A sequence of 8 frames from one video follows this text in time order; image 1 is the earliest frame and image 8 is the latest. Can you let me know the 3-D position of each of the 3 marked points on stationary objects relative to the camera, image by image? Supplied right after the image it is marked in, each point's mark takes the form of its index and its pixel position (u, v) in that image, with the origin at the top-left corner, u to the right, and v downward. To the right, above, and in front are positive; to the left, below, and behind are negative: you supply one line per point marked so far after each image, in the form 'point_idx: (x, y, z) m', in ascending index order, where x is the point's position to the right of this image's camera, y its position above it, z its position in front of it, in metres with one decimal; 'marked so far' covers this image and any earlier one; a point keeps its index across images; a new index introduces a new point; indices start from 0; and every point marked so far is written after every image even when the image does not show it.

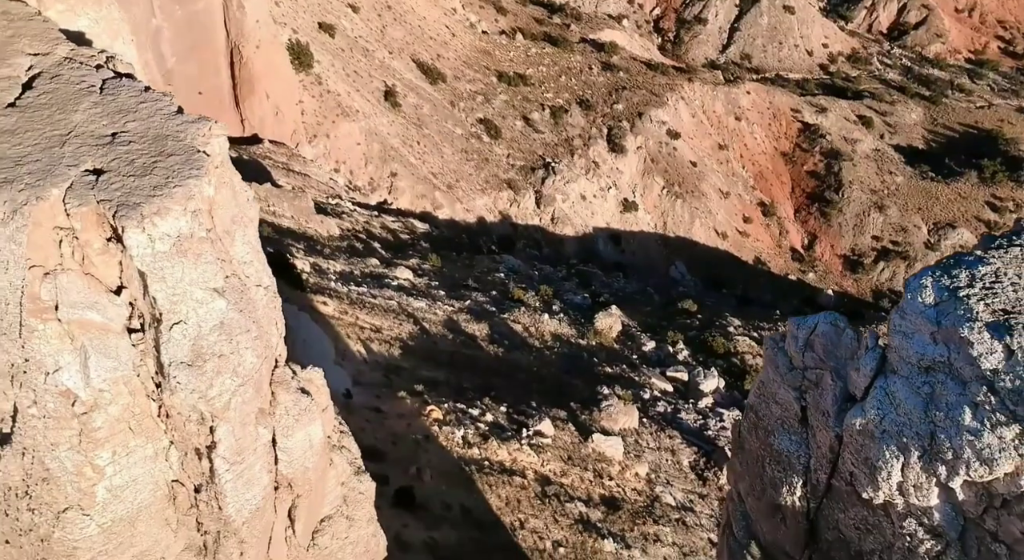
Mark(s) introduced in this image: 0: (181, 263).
0: (-1.7, +0.1, +6.7) m
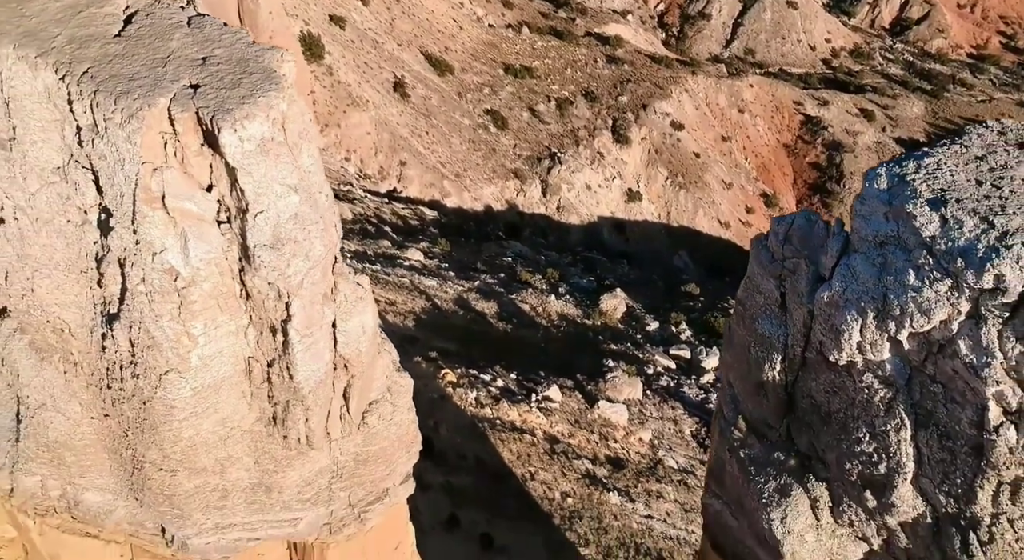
0: (-1.6, +0.8, +8.0) m
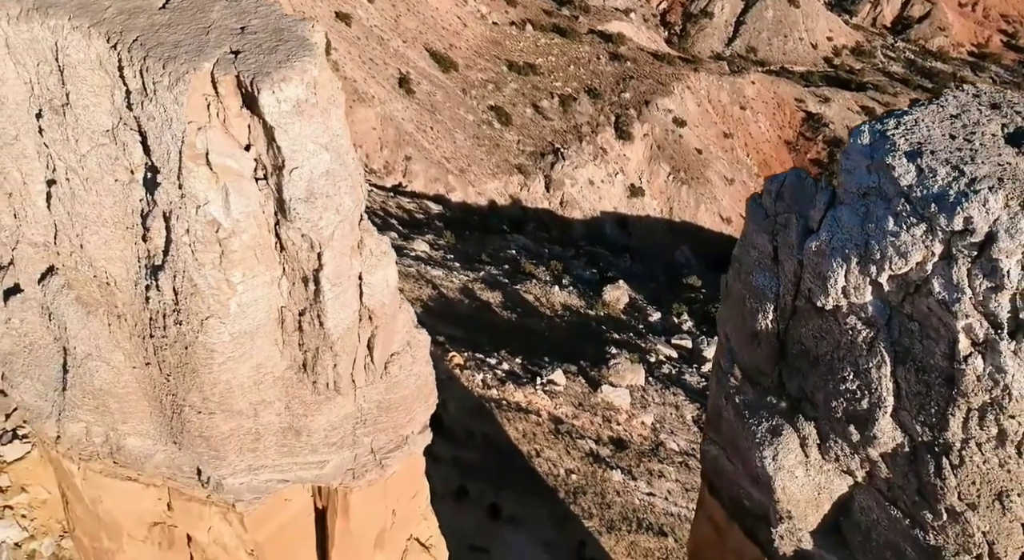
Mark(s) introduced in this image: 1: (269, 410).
0: (-1.5, +1.1, +8.7) m
1: (-1.9, -1.0, +10.0) m
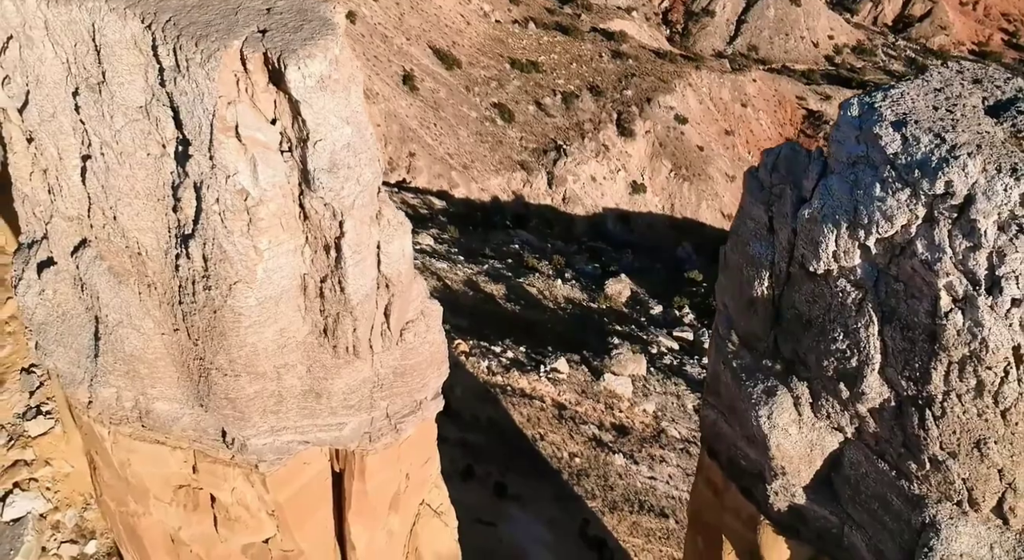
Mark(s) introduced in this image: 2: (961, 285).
0: (-1.4, +1.4, +9.3) m
1: (-1.9, -0.8, +10.6) m
2: (+3.0, 0.0, +8.3) m
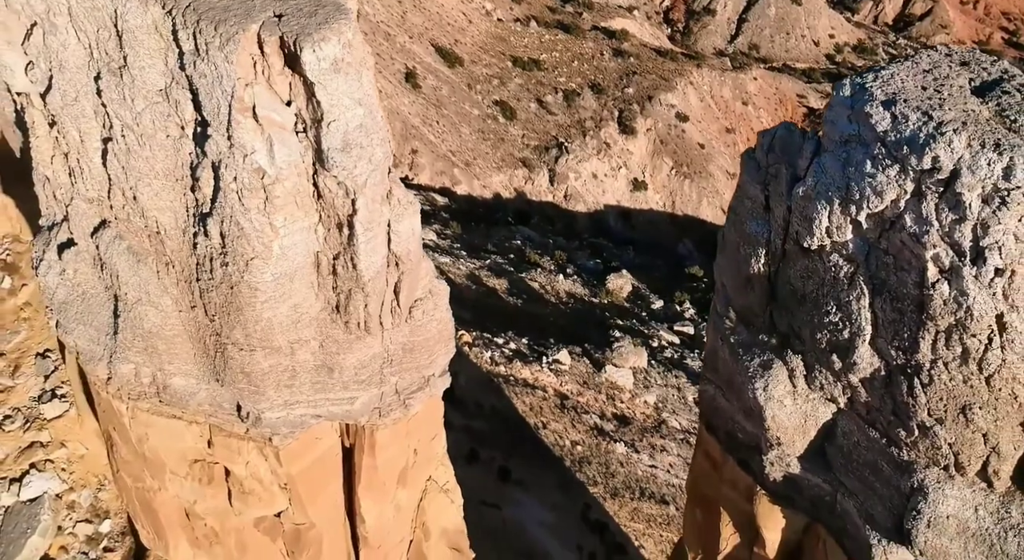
0: (-1.3, +1.6, +9.7) m
1: (-1.8, -0.6, +10.9) m
2: (+3.0, +0.2, +8.7) m
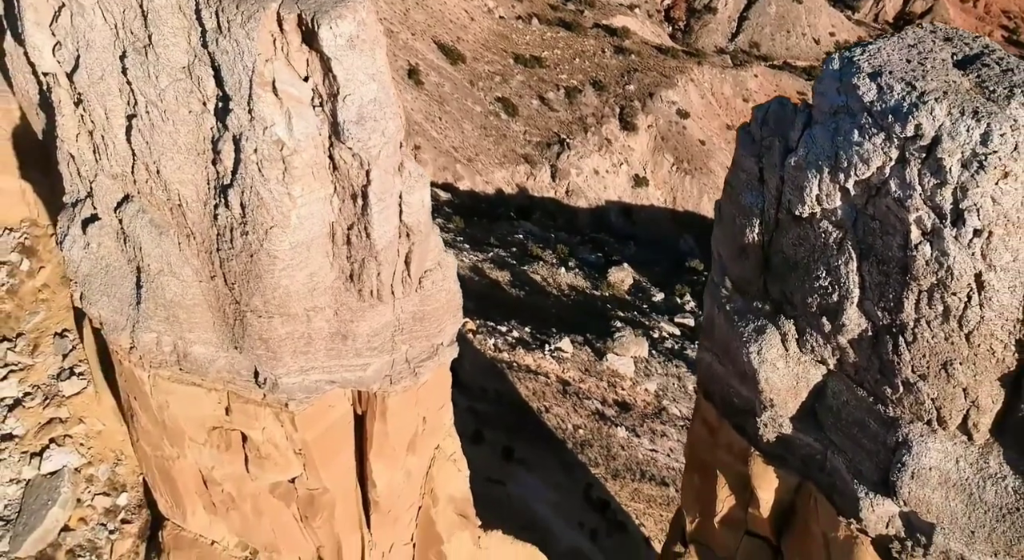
0: (-1.3, +1.8, +10.2) m
1: (-1.8, -0.3, +11.5) m
2: (+3.1, +0.4, +9.2) m
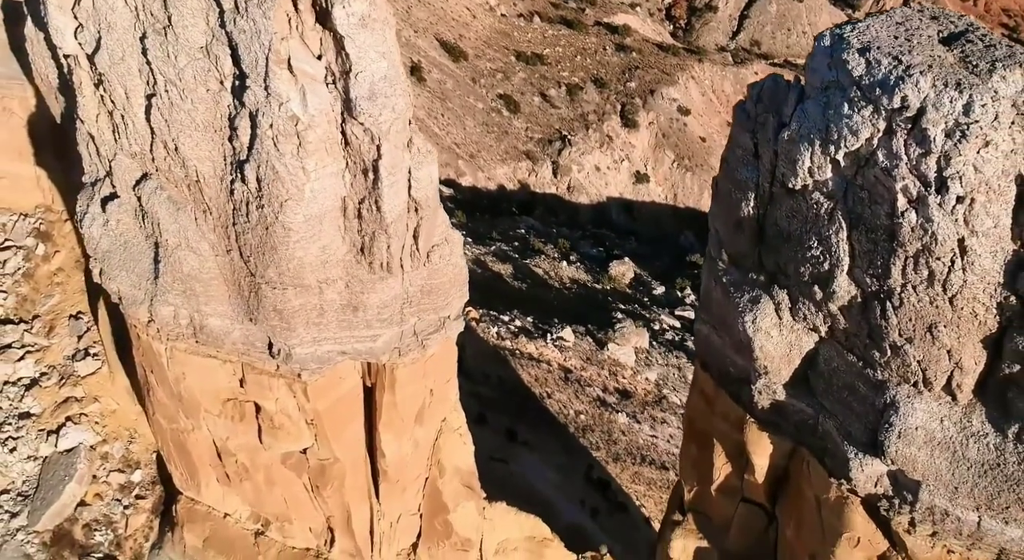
0: (-1.3, +2.1, +10.7) m
1: (-1.7, -0.1, +11.9) m
2: (+3.1, +0.7, +9.7) m
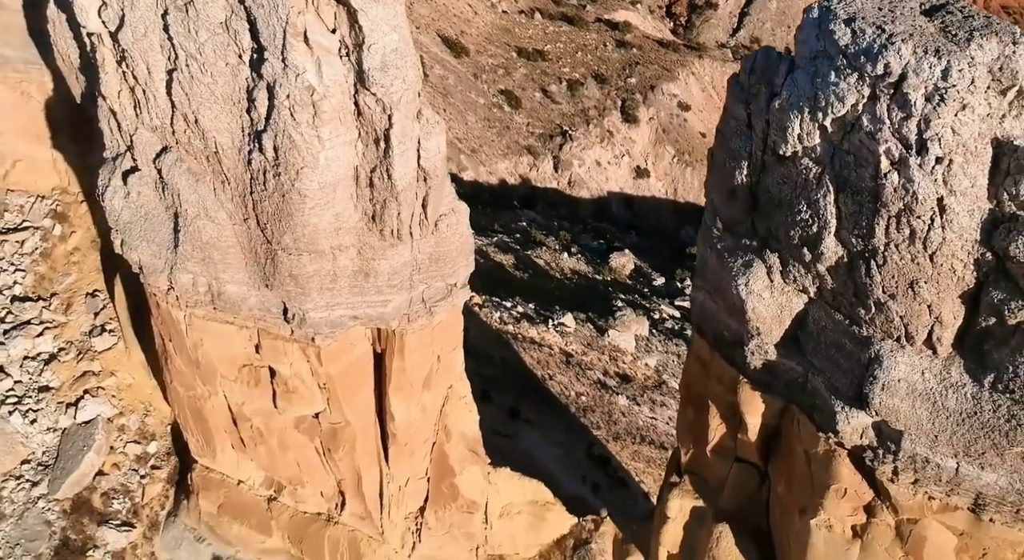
0: (-1.2, +2.4, +11.2) m
1: (-1.7, +0.3, +12.5) m
2: (+3.2, +1.0, +10.2) m
